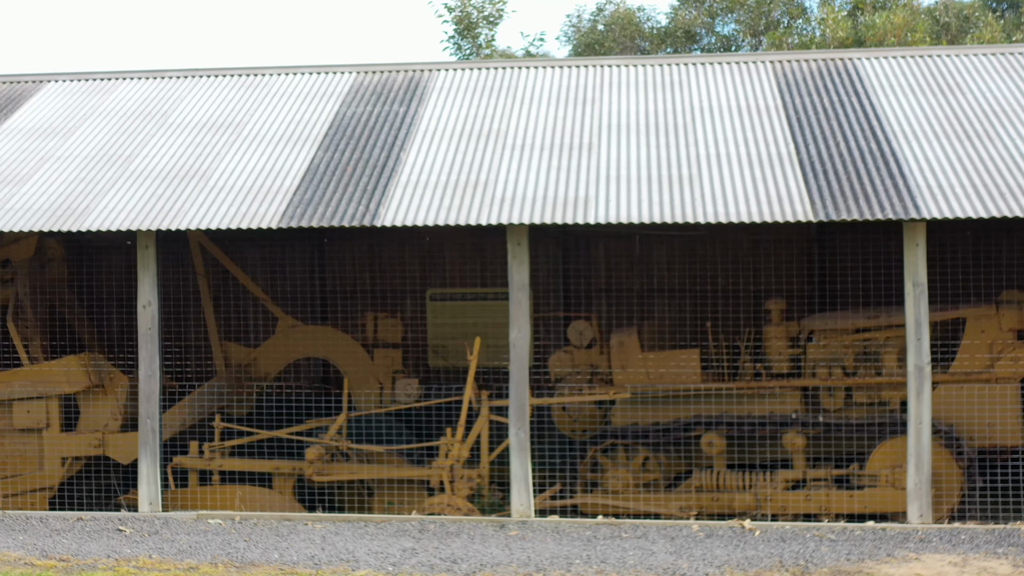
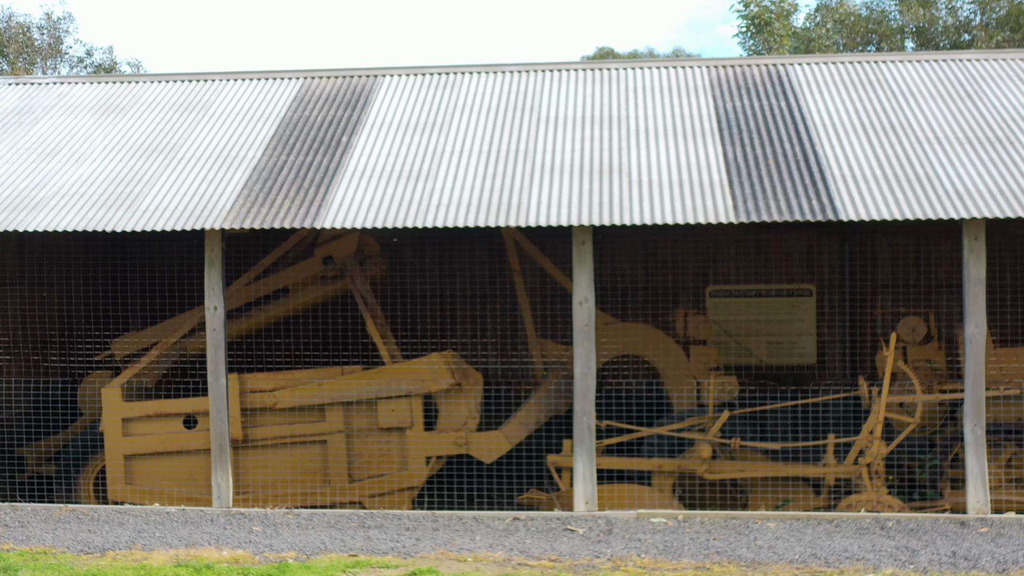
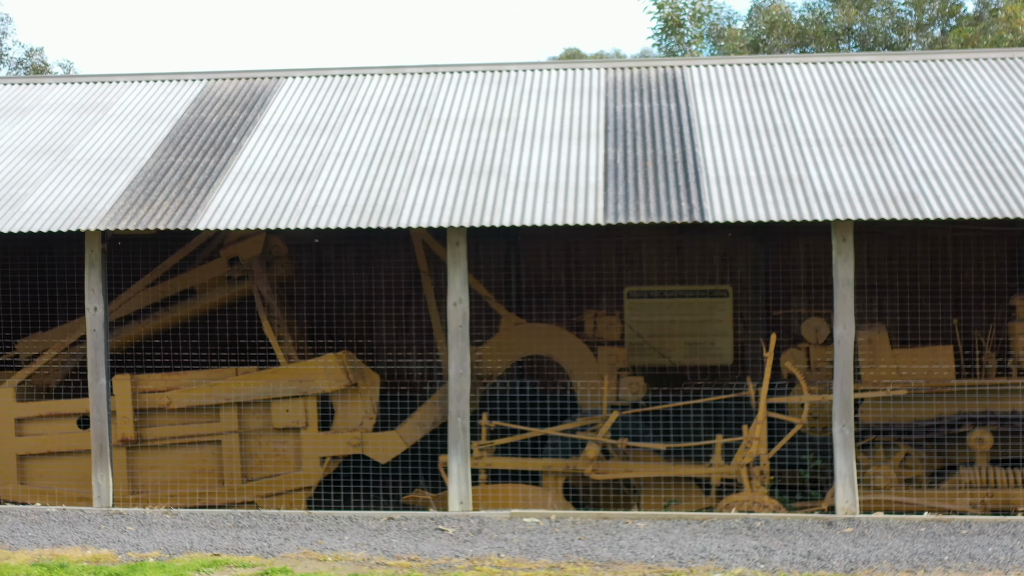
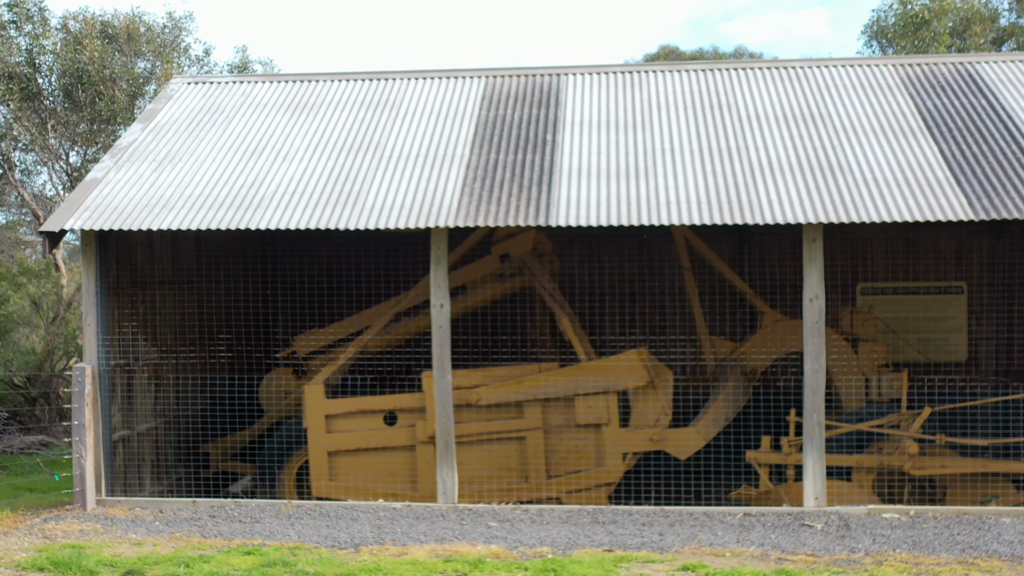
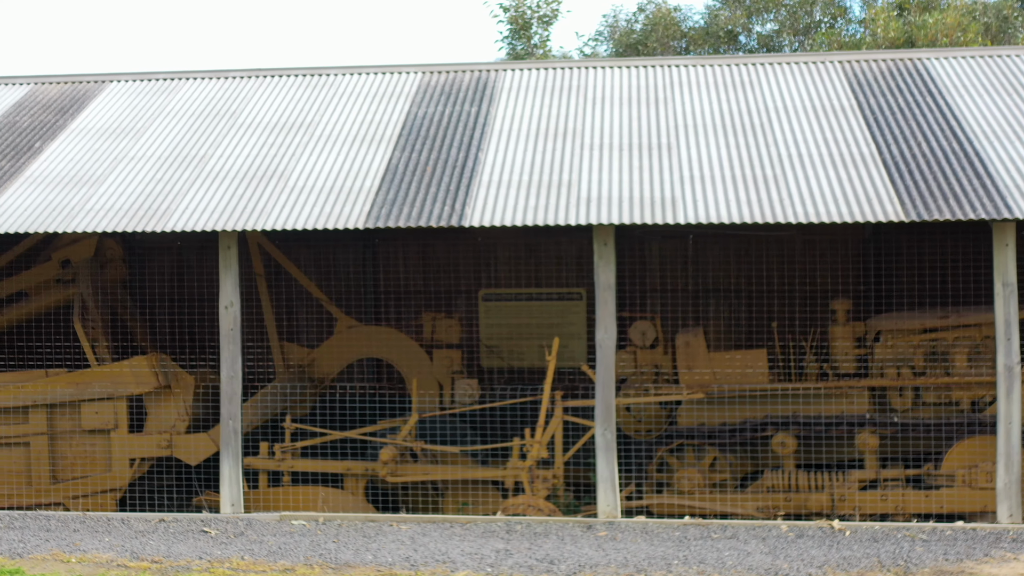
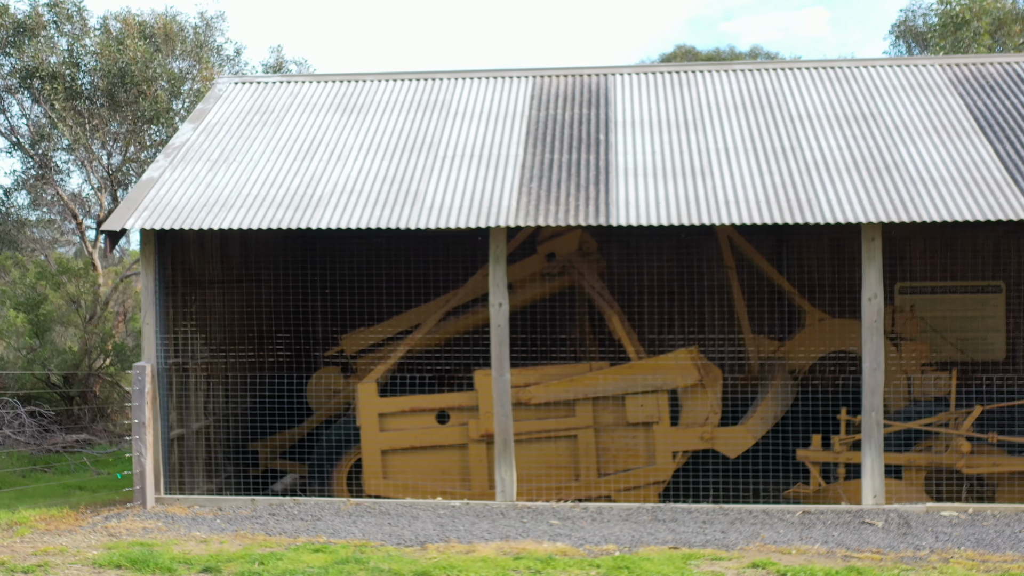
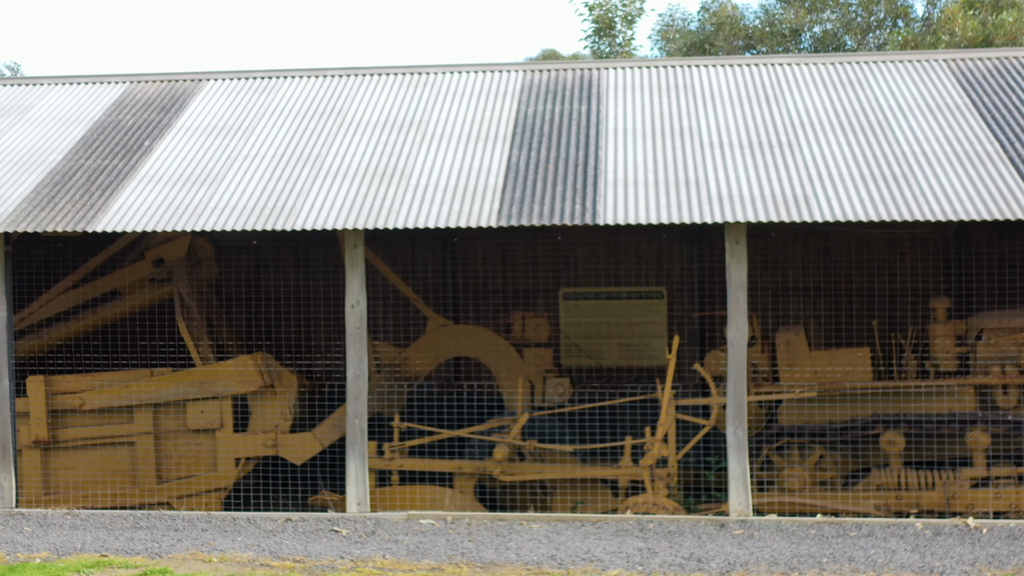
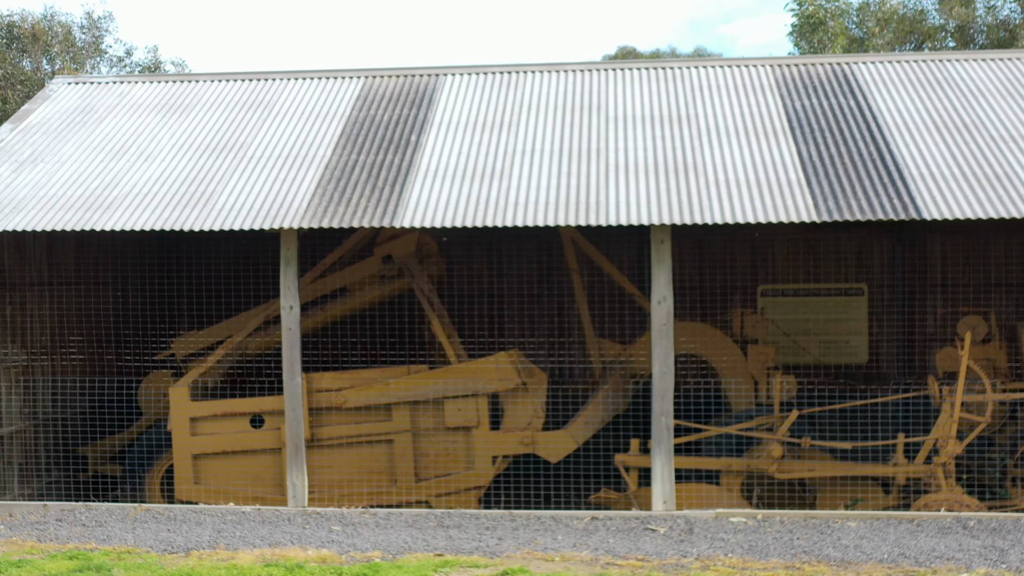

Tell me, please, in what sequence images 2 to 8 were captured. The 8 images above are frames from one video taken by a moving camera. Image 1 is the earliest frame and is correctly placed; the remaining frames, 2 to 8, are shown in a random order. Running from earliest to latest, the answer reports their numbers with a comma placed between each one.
5, 7, 3, 2, 8, 4, 6
